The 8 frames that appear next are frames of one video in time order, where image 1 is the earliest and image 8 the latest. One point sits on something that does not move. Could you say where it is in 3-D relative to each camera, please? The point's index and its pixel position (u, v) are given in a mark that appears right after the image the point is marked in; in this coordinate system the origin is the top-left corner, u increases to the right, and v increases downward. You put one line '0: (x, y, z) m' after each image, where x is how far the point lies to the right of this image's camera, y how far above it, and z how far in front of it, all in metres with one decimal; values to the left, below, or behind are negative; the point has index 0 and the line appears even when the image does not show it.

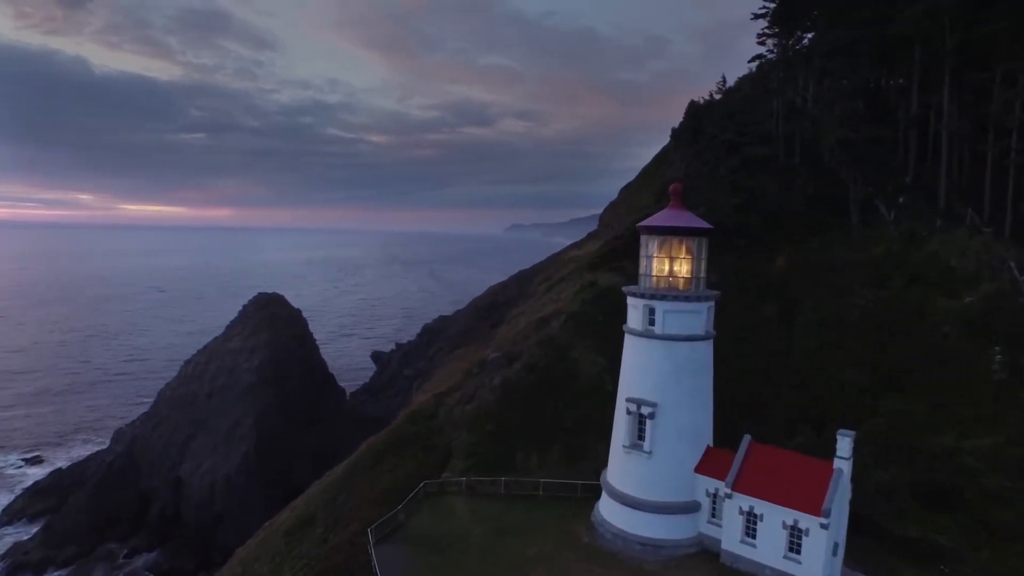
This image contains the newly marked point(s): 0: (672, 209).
0: (+4.7, +2.3, +18.7) m
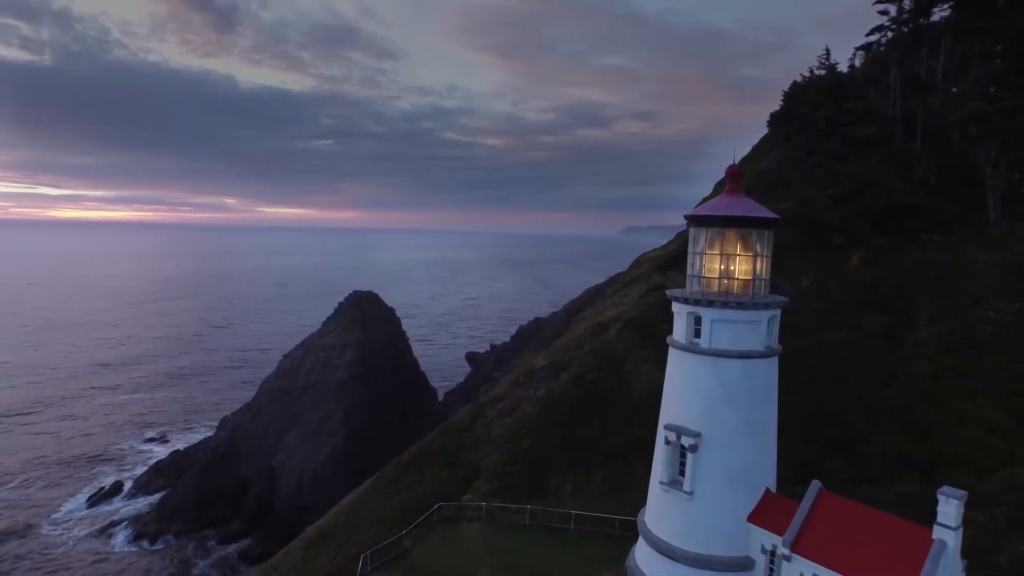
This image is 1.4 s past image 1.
0: (+5.1, +2.3, +15.2) m
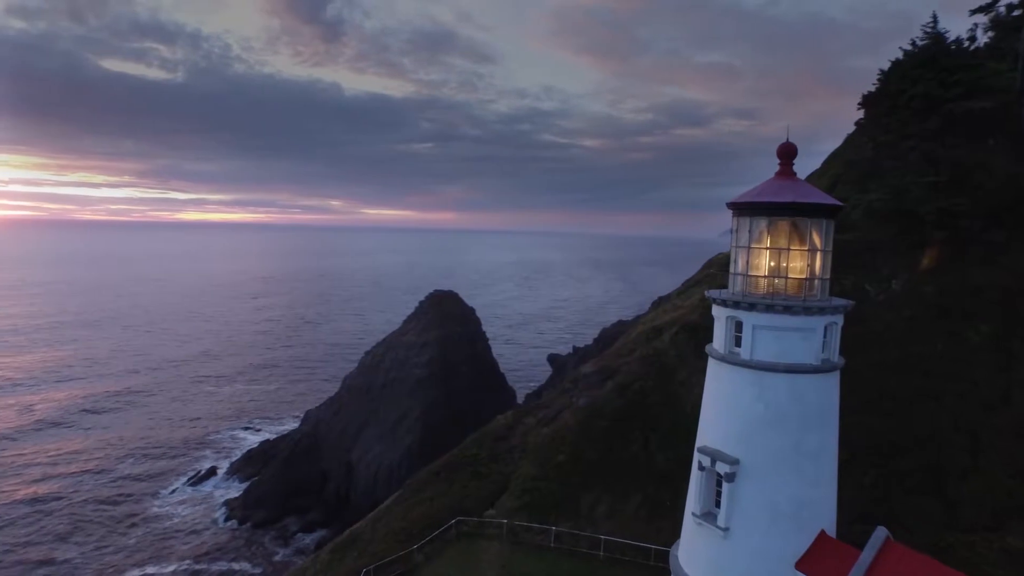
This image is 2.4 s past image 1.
0: (+5.4, +2.2, +12.8) m
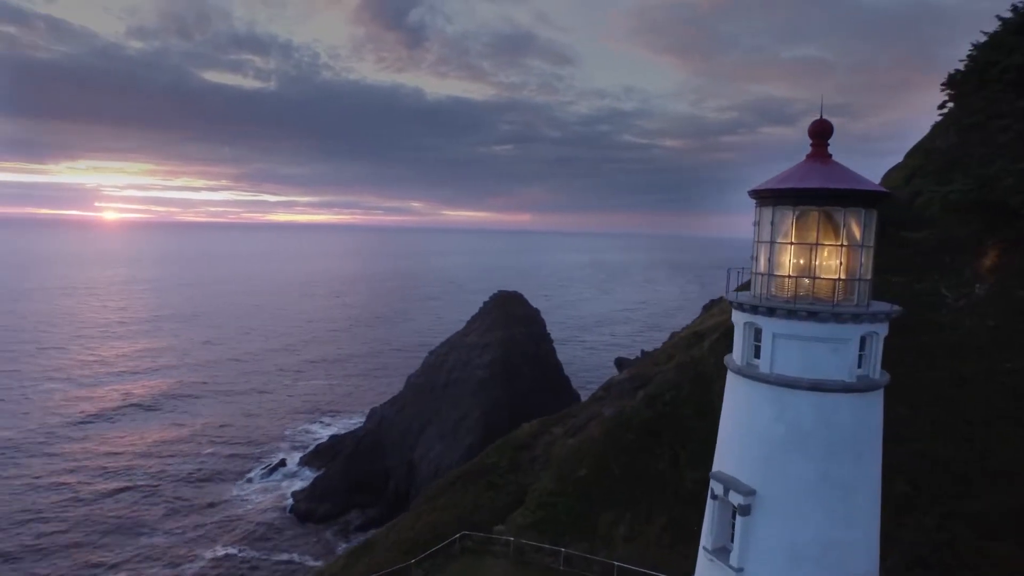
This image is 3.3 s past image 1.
0: (+5.1, +2.2, +10.9) m
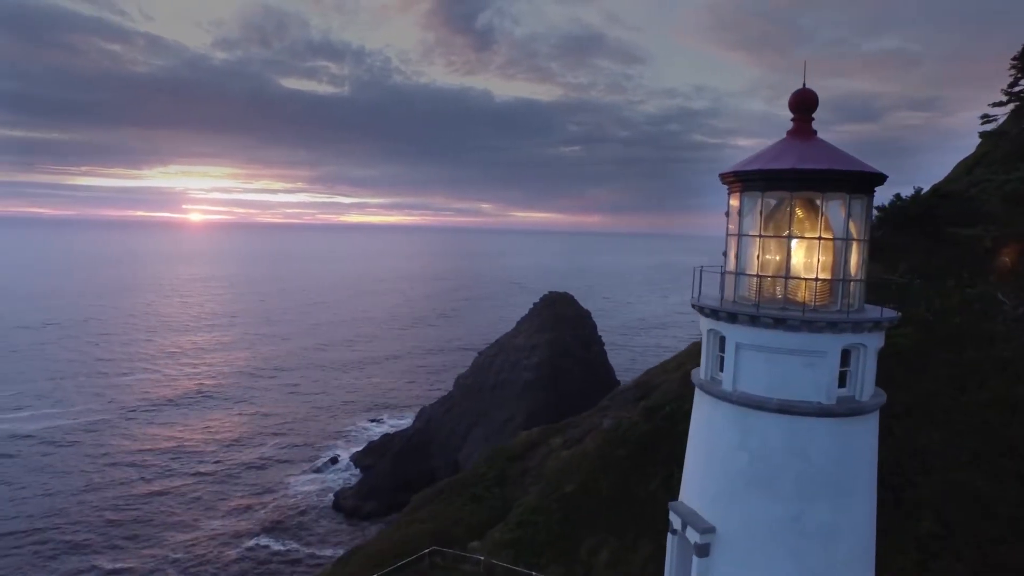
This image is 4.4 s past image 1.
0: (+4.0, +2.2, +9.2) m
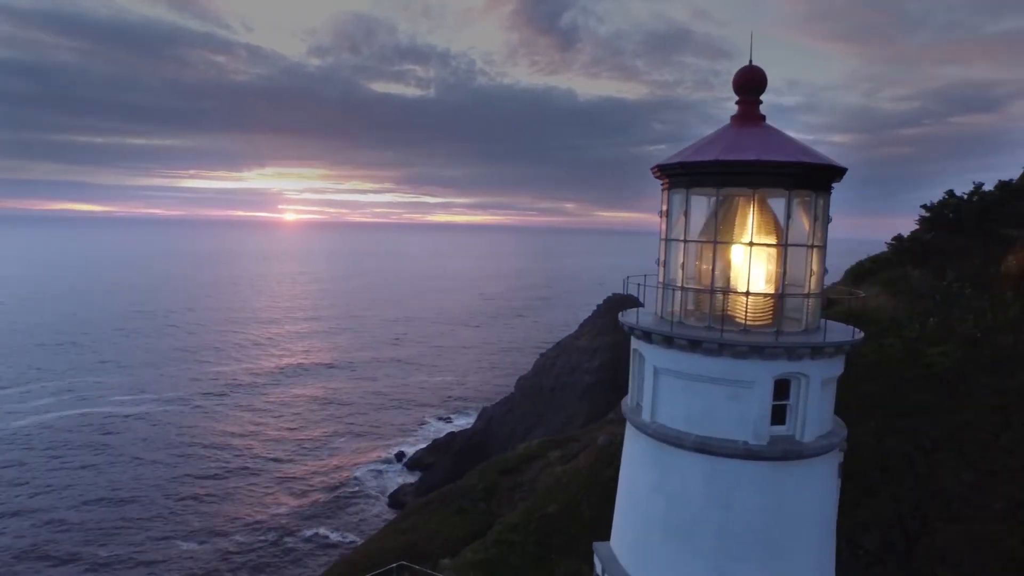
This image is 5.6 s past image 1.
0: (+2.7, +2.0, +7.8) m
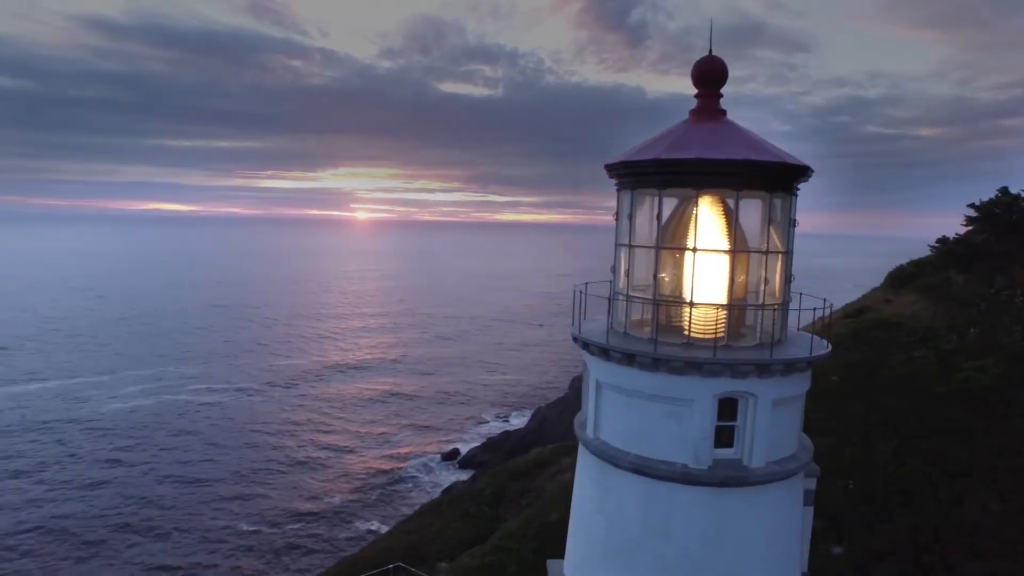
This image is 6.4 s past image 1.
0: (+2.0, +1.9, +7.2) m
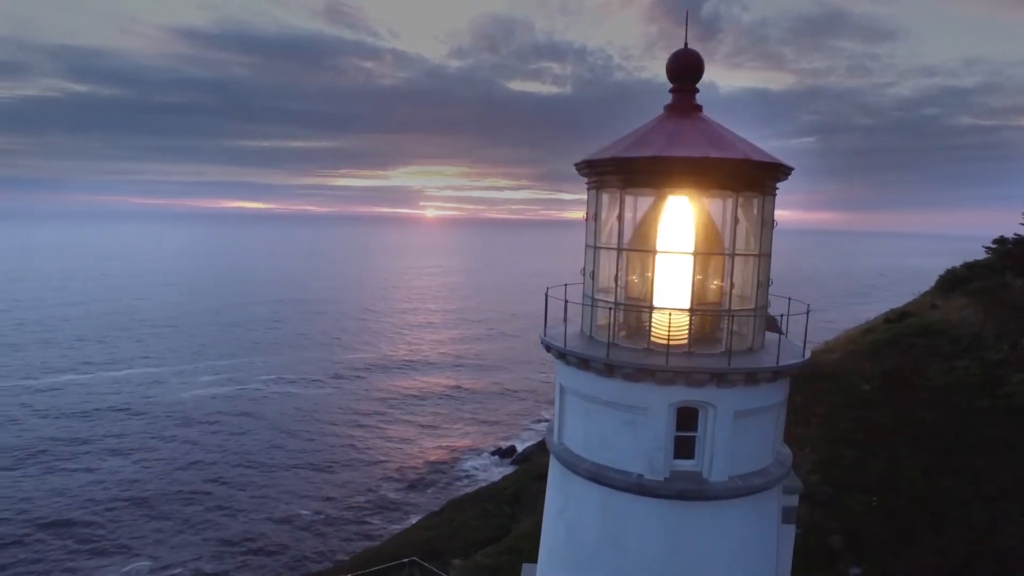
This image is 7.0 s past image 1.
0: (+1.7, +1.9, +6.9) m
